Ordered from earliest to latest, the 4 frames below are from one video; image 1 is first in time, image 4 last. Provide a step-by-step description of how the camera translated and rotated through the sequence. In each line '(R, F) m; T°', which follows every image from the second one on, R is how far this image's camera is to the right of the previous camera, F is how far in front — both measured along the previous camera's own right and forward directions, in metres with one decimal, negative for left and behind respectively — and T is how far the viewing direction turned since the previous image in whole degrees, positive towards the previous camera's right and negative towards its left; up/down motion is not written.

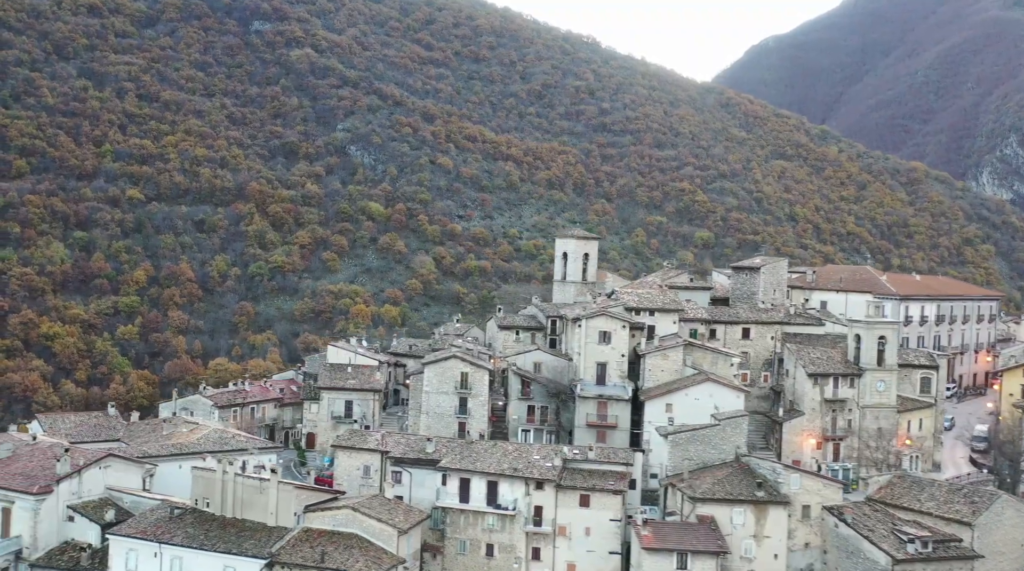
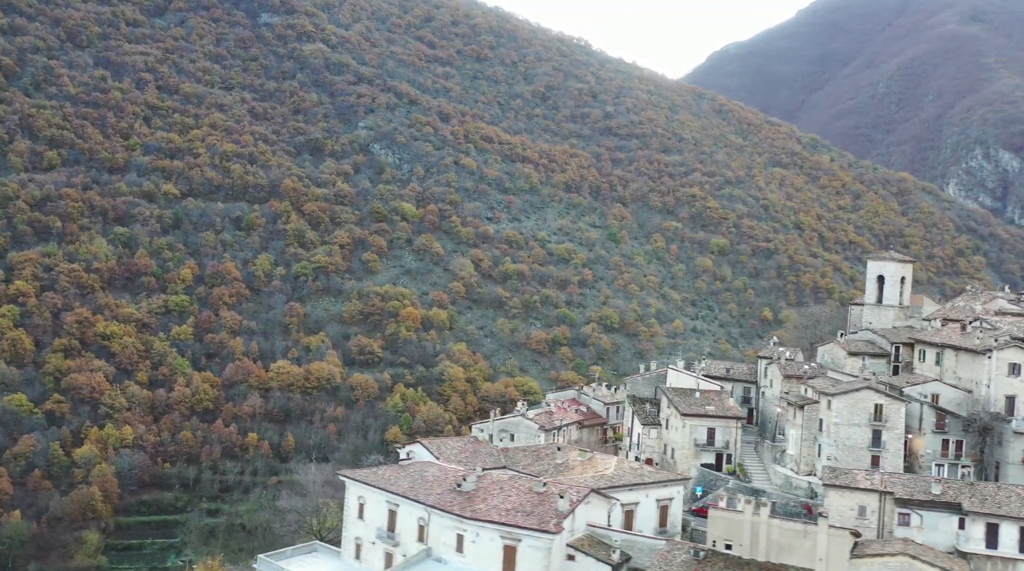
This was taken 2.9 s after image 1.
(-10.6, +1.1) m; +3°
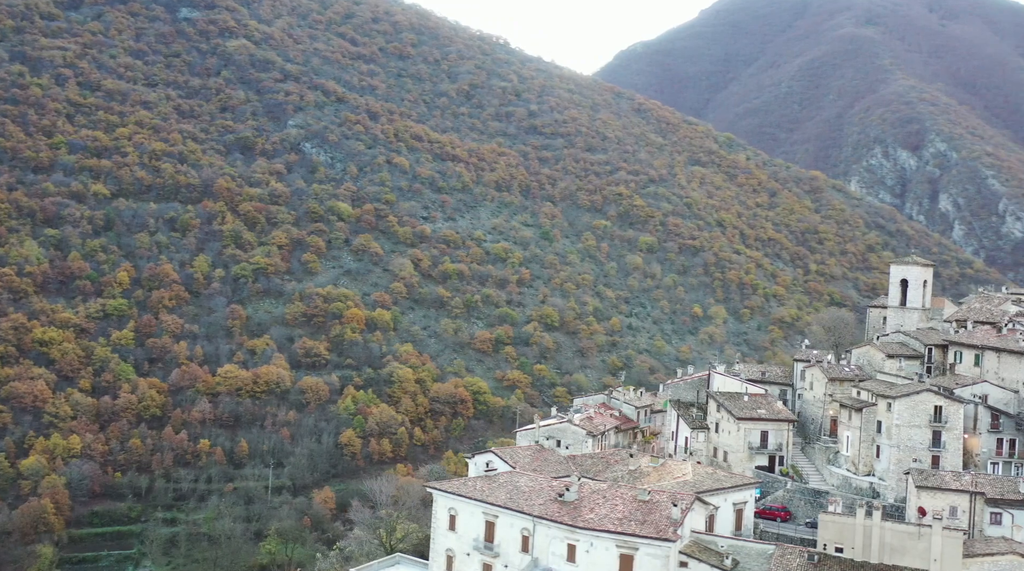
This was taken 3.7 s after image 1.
(-3.8, +0.1) m; +5°
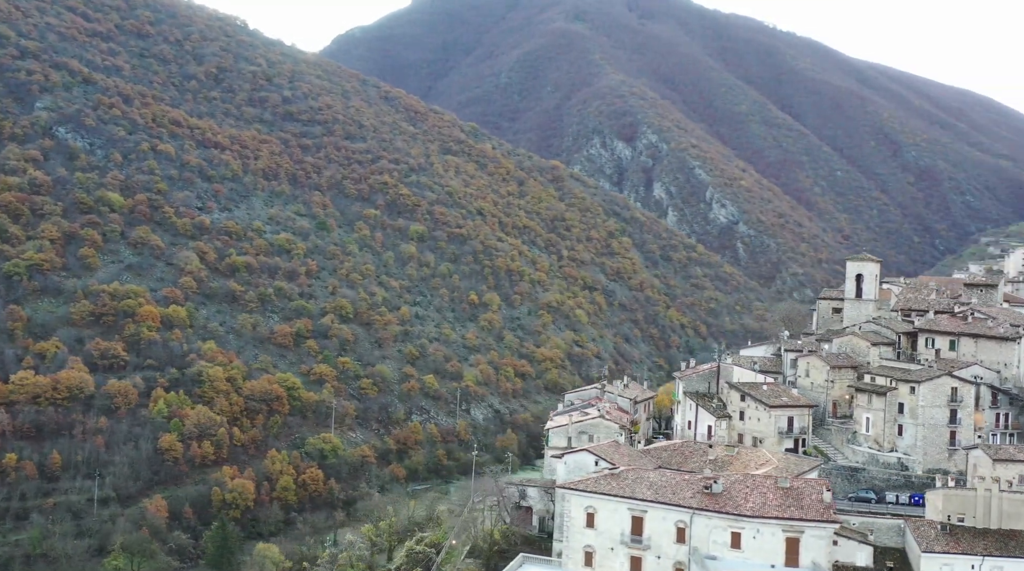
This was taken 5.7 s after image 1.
(-8.8, +0.5) m; +15°
